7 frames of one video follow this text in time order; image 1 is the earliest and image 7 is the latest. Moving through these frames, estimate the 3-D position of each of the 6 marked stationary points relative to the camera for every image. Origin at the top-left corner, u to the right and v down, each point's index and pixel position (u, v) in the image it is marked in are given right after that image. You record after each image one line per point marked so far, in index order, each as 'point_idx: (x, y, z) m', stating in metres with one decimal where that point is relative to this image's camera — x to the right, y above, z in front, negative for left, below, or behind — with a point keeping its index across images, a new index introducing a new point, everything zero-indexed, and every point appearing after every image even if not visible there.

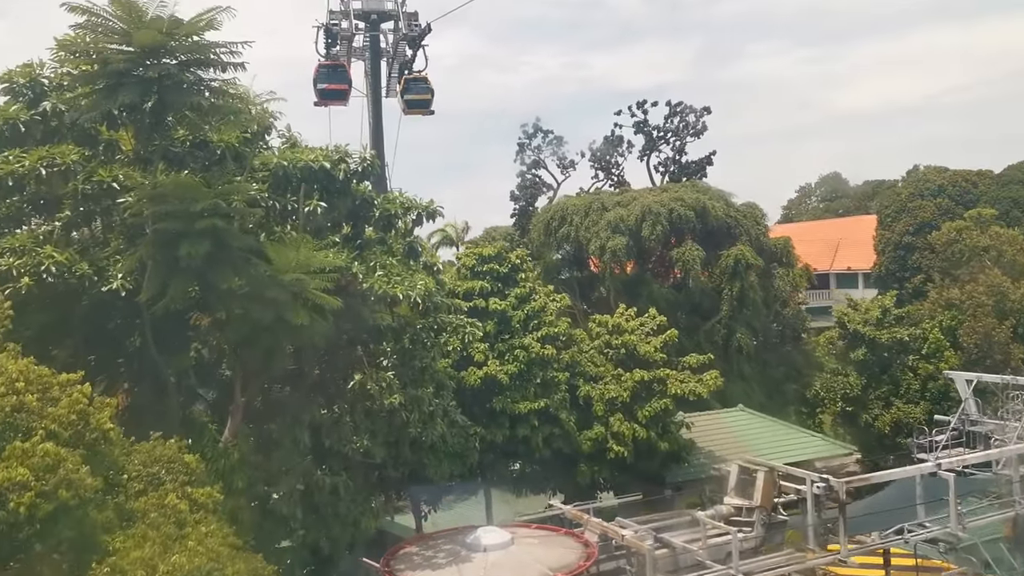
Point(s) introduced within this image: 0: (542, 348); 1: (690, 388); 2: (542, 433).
0: (+0.5, -1.0, +12.9) m
1: (+3.0, -1.7, +13.4) m
2: (+0.5, -2.3, +12.8) m
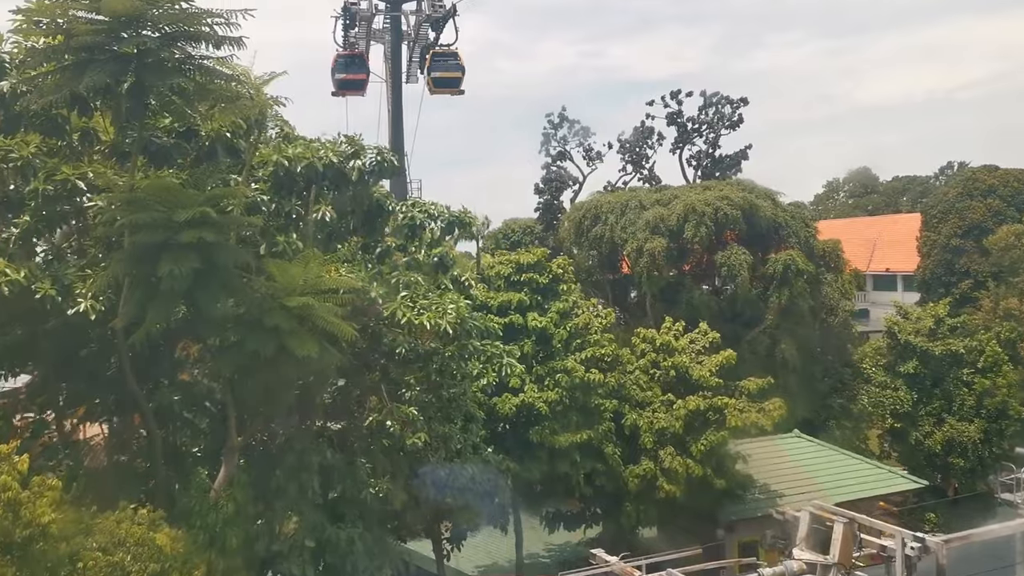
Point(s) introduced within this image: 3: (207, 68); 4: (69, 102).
0: (+1.0, -1.2, +11.3) m
1: (+3.5, -1.9, +11.7) m
2: (+1.0, -2.5, +11.3) m
3: (-2.7, +1.9, +7.0) m
4: (-3.8, +1.6, +7.0) m
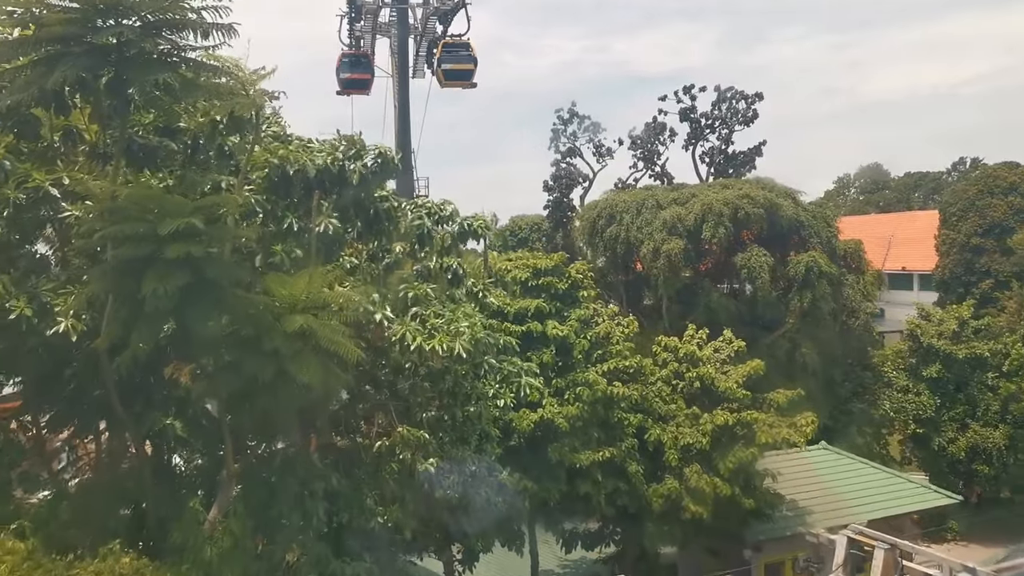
0: (+1.2, -1.3, +10.6) m
1: (+3.7, -2.0, +11.0) m
2: (+1.2, -2.6, +10.6) m
3: (-2.5, +1.8, +6.4) m
4: (-3.7, +1.5, +6.3) m
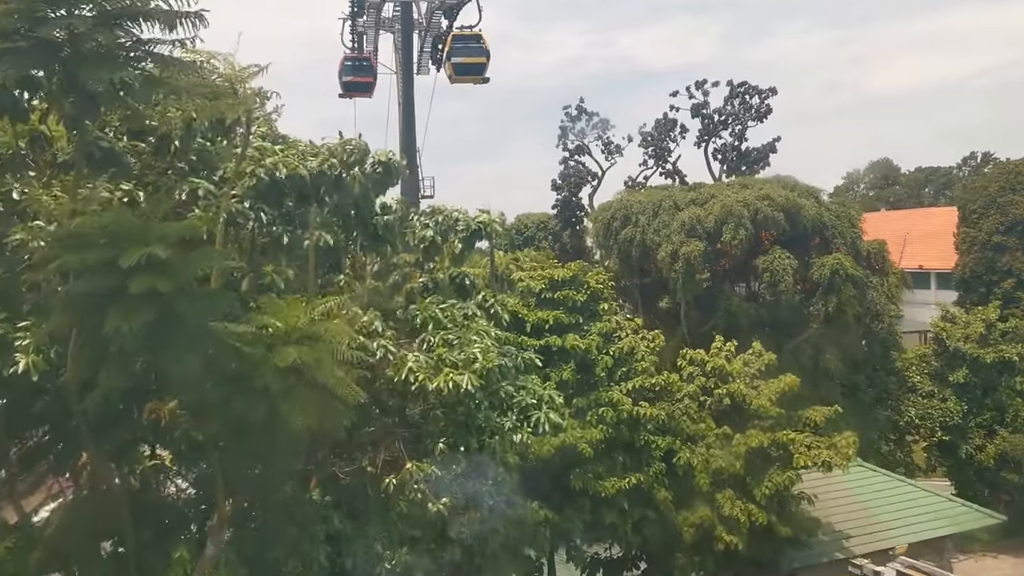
0: (+1.5, -1.5, +9.8) m
1: (+3.9, -2.2, +10.2) m
2: (+1.5, -2.8, +9.8) m
3: (-2.3, +1.6, +5.5) m
4: (-3.5, +1.3, +5.5) m
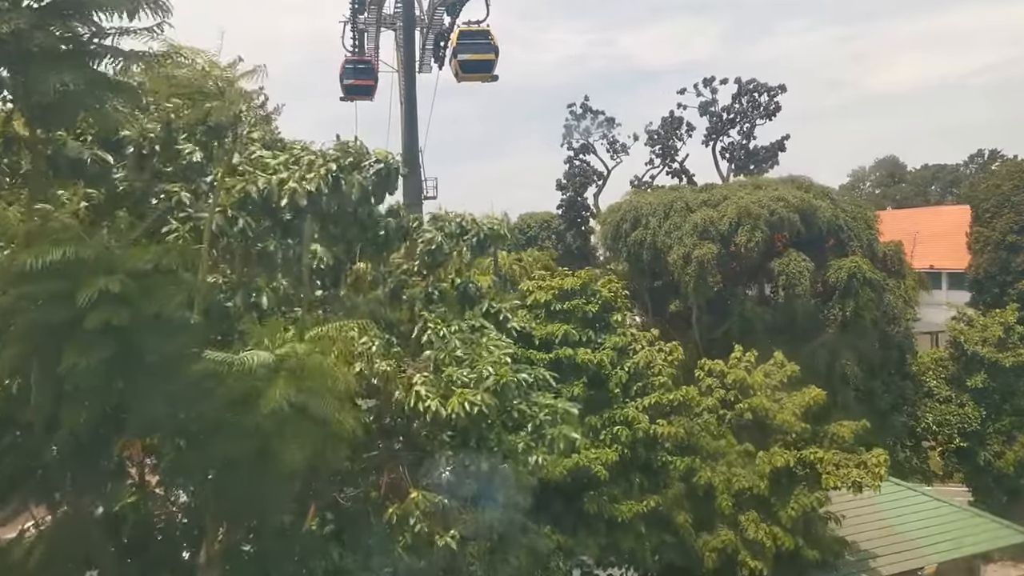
0: (+1.6, -1.6, +9.2) m
1: (+4.1, -2.3, +9.6) m
2: (+1.6, -2.9, +9.2) m
3: (-2.2, +1.5, +4.9) m
4: (-3.4, +1.1, +4.9) m
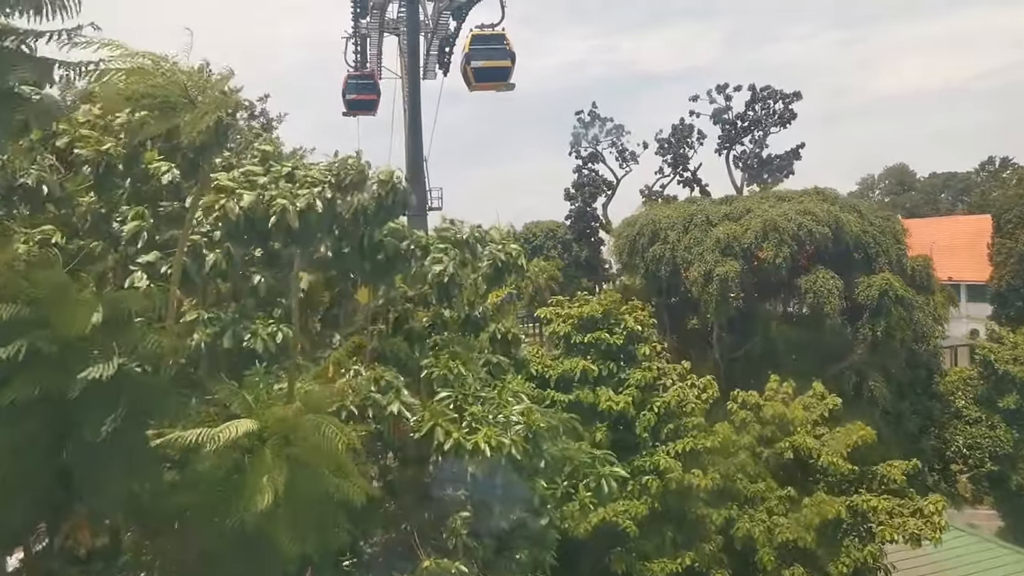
0: (+1.8, -1.9, +8.2) m
1: (+4.3, -2.6, +8.6) m
2: (+1.8, -3.2, +8.2) m
3: (-2.0, +1.2, +4.0) m
4: (-3.2, +0.9, +4.0) m
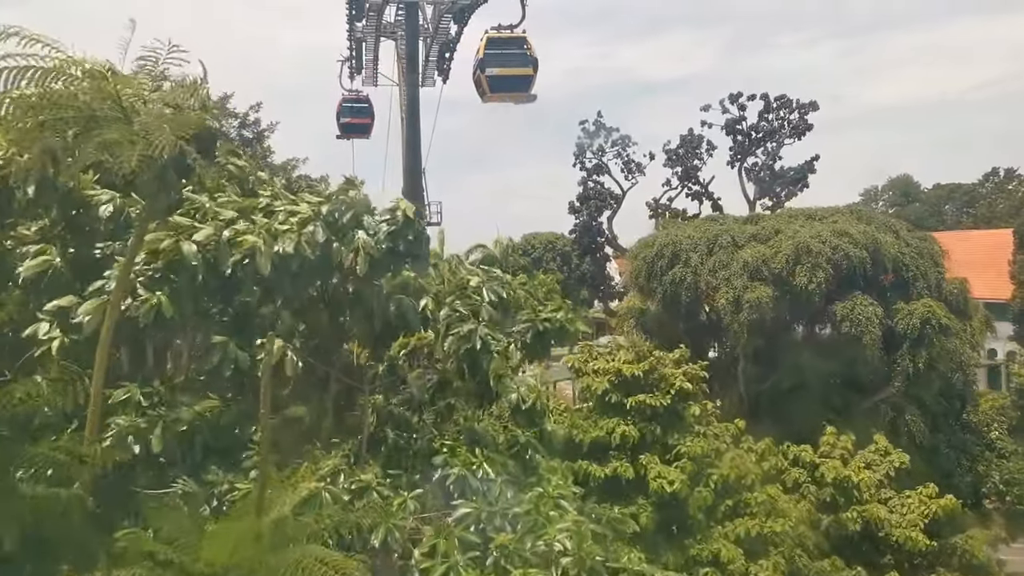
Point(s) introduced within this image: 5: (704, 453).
0: (+2.0, -2.3, +6.8) m
1: (+4.5, -3.0, +7.2) m
2: (+2.0, -3.7, +6.8) m
3: (-1.7, +0.8, +2.6) m
4: (-2.9, +0.5, +2.6) m
5: (+1.8, -1.4, +7.3) m
